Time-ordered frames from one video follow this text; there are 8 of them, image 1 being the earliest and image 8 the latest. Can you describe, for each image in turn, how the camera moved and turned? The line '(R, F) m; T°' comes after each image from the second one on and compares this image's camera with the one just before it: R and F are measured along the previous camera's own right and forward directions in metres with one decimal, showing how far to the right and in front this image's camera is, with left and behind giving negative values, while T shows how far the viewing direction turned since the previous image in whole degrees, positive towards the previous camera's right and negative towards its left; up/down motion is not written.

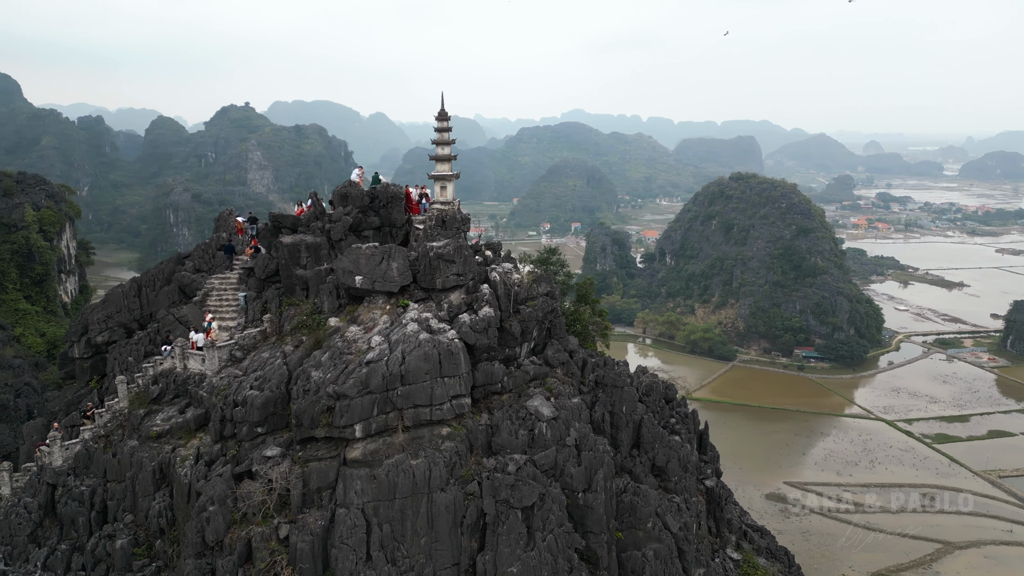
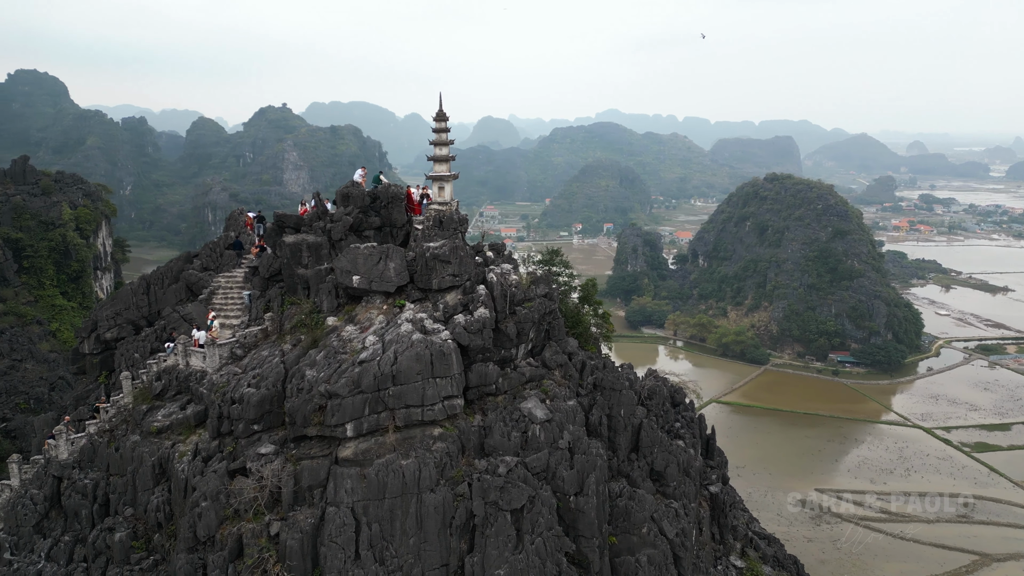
(+0.7, +0.1) m; -2°
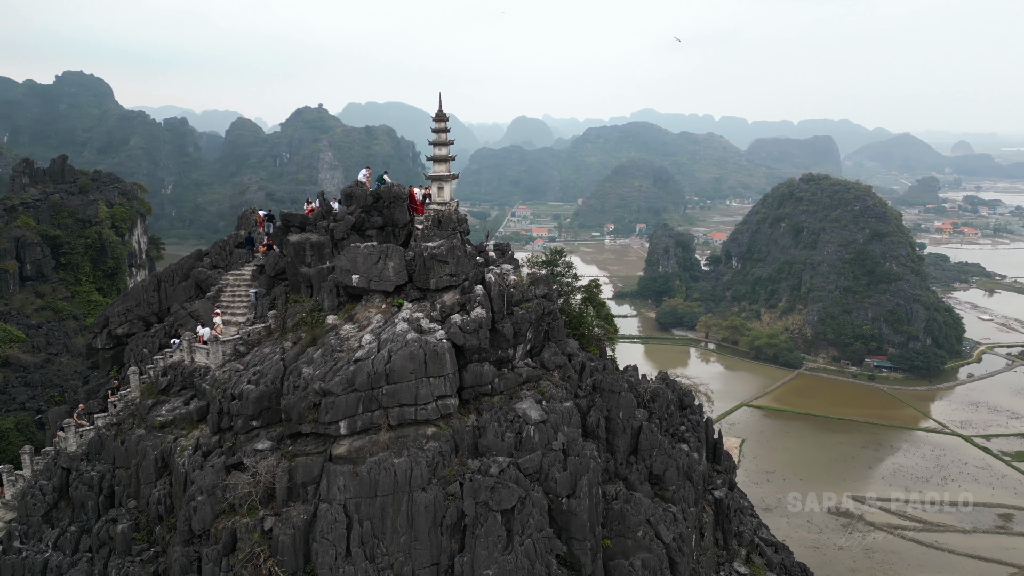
(+0.7, 0.0) m; -2°
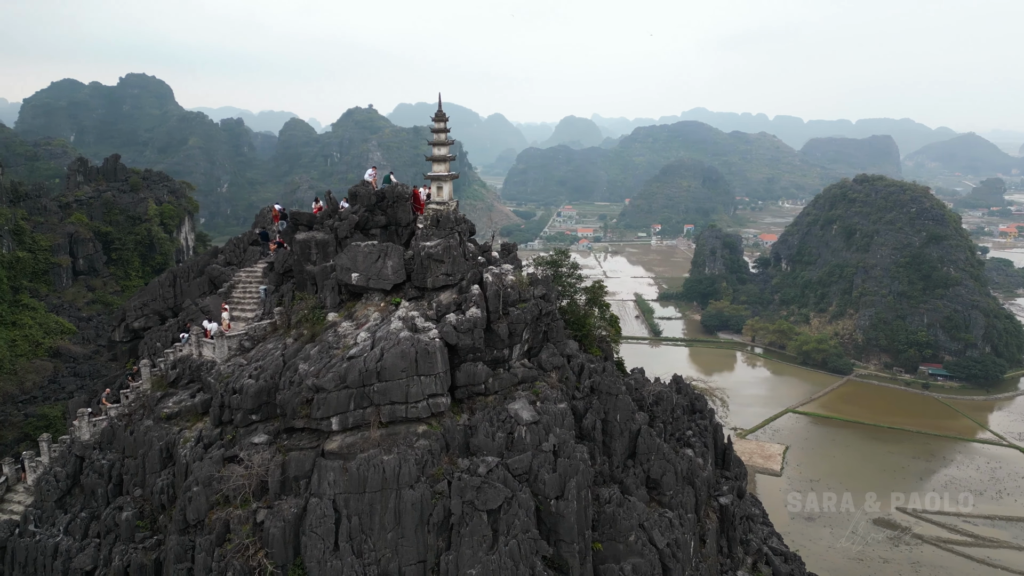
(+1.0, 0.0) m; -4°
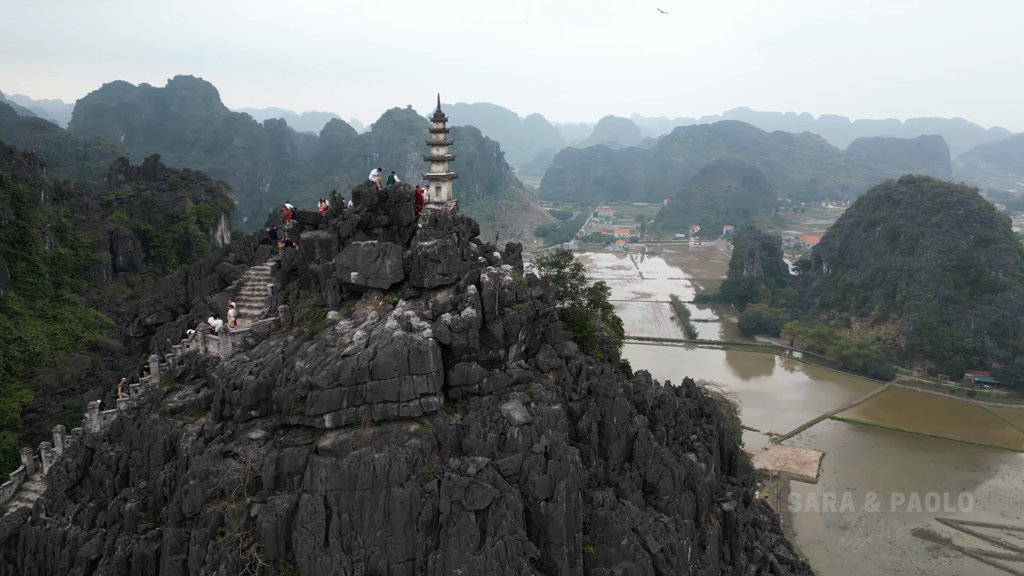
(+0.8, 0.0) m; -3°
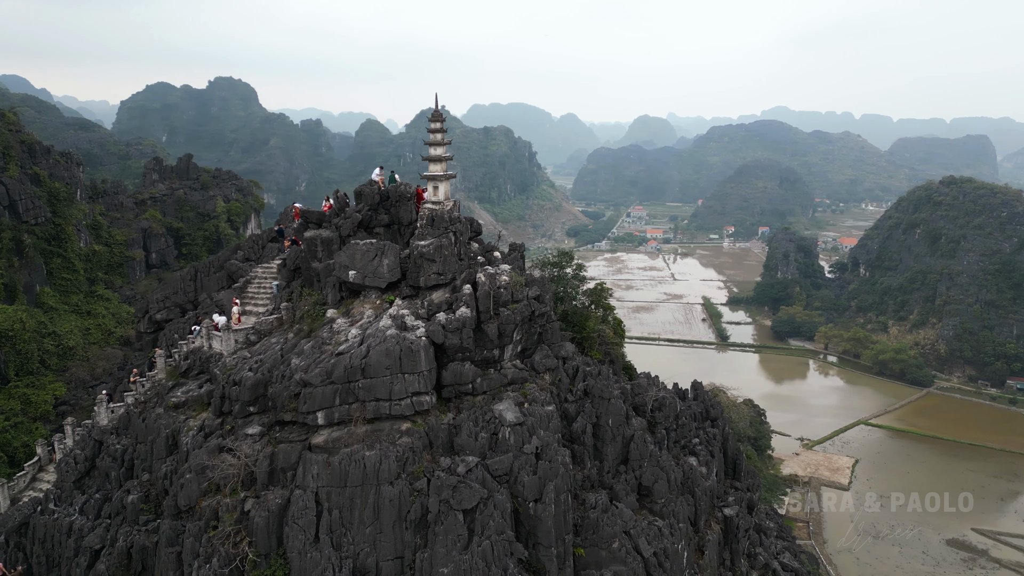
(+0.7, 0.0) m; -2°
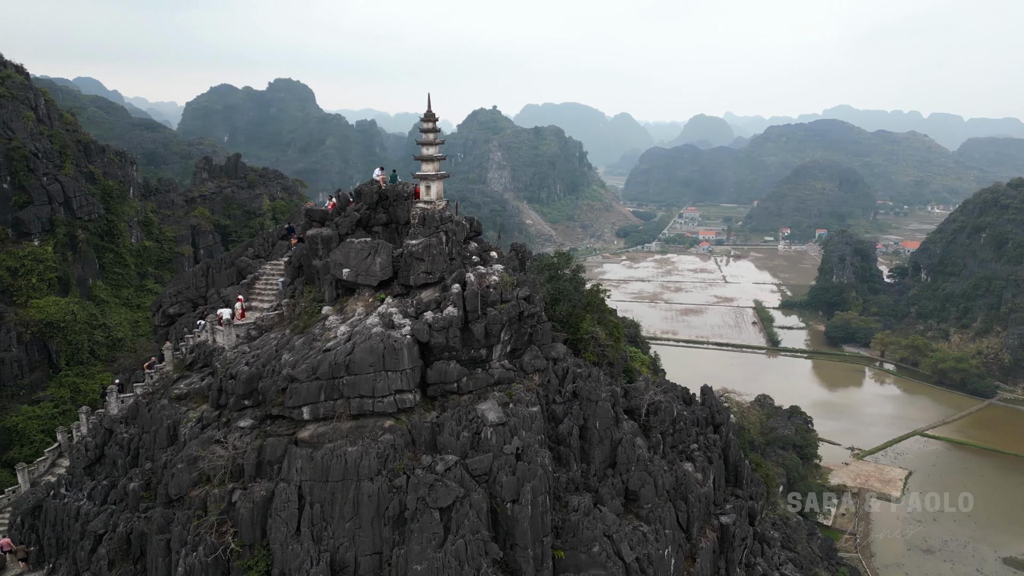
(+1.2, +0.1) m; -4°
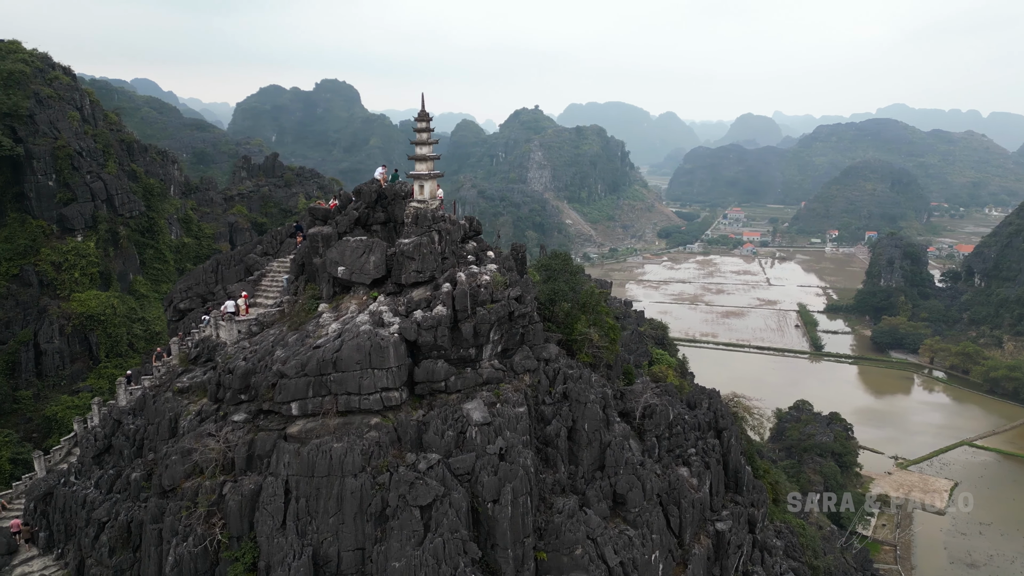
(+1.0, +0.1) m; -3°
